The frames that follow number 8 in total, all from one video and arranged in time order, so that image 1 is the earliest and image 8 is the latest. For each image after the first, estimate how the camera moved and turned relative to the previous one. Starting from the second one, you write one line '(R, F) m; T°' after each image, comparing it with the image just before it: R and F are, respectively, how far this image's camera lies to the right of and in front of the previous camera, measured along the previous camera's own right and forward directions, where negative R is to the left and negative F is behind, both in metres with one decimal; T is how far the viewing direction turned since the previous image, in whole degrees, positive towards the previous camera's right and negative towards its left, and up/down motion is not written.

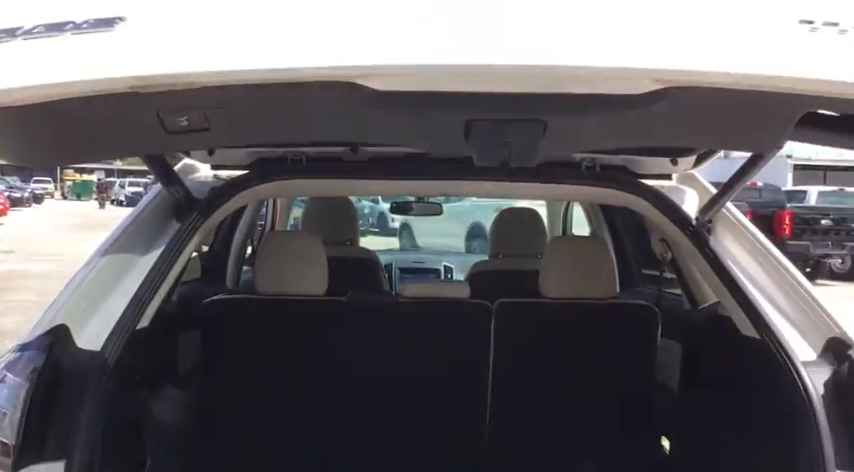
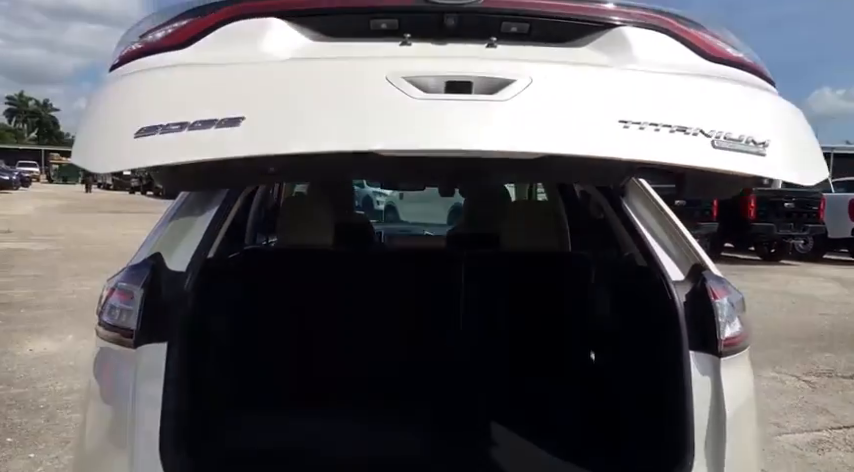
(0.0, -0.5) m; +1°
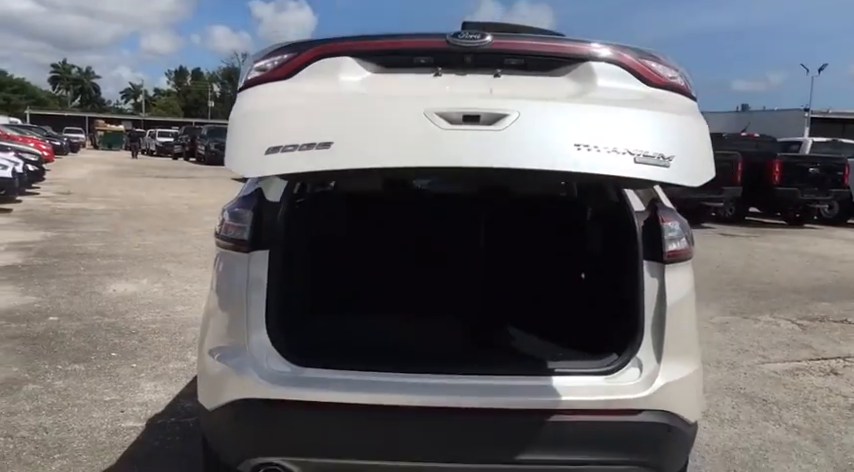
(0.0, -0.6) m; -3°
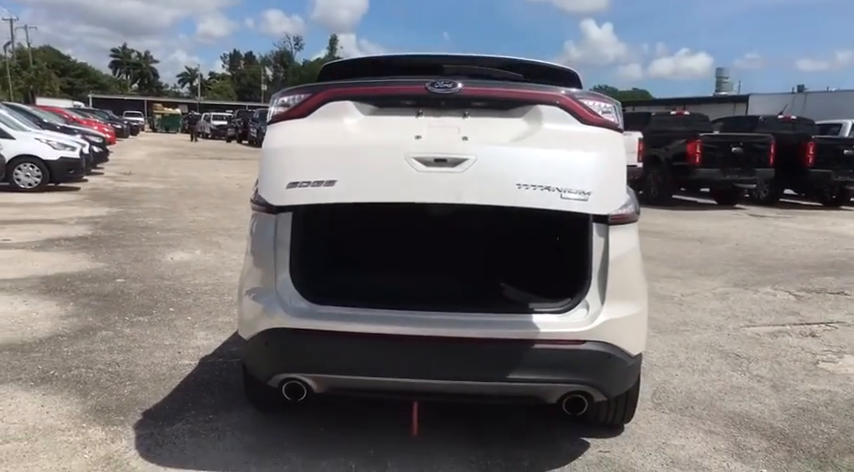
(+0.2, -0.5) m; -4°
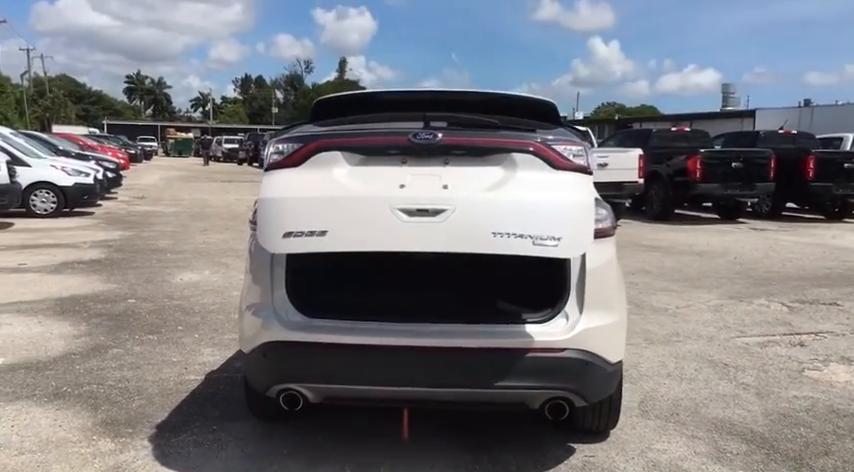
(+0.1, -0.2) m; -1°
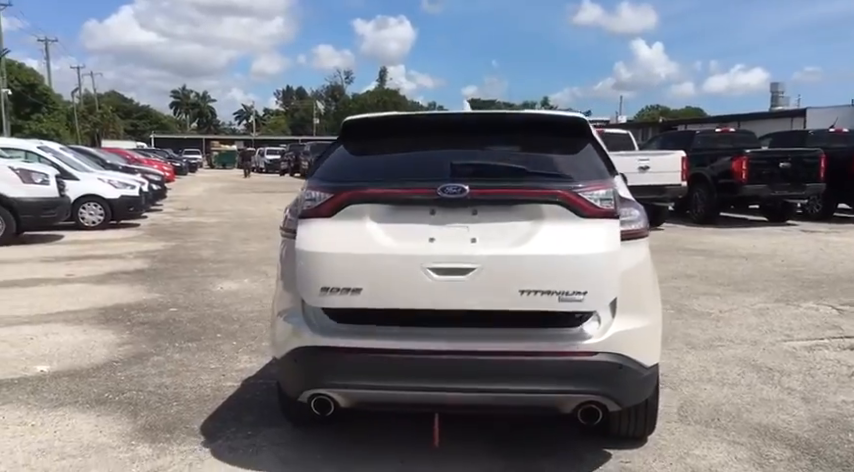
(0.0, 0.0) m; -4°
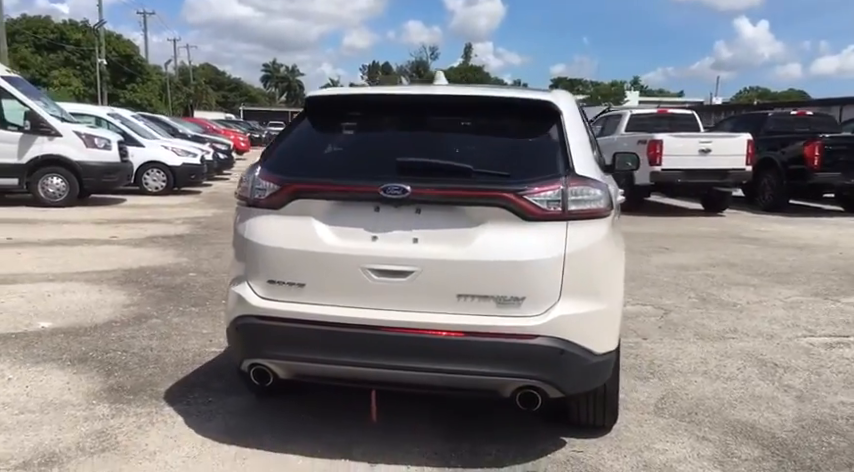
(+0.5, +0.2) m; -6°
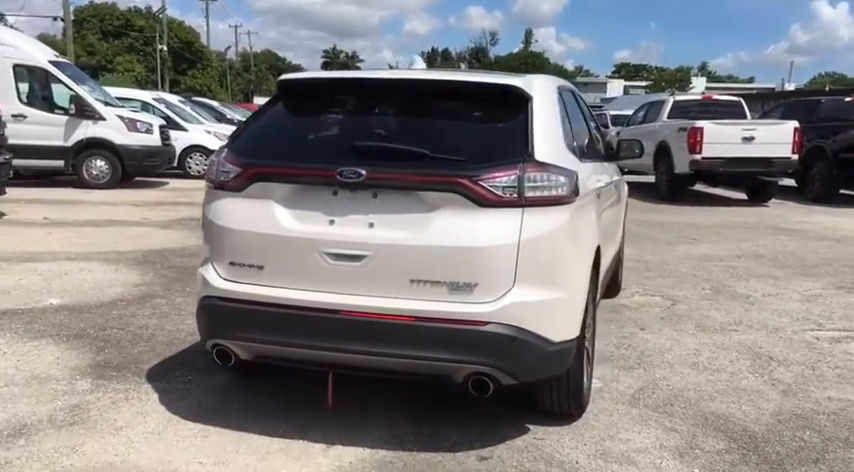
(+0.4, +0.1) m; -4°
